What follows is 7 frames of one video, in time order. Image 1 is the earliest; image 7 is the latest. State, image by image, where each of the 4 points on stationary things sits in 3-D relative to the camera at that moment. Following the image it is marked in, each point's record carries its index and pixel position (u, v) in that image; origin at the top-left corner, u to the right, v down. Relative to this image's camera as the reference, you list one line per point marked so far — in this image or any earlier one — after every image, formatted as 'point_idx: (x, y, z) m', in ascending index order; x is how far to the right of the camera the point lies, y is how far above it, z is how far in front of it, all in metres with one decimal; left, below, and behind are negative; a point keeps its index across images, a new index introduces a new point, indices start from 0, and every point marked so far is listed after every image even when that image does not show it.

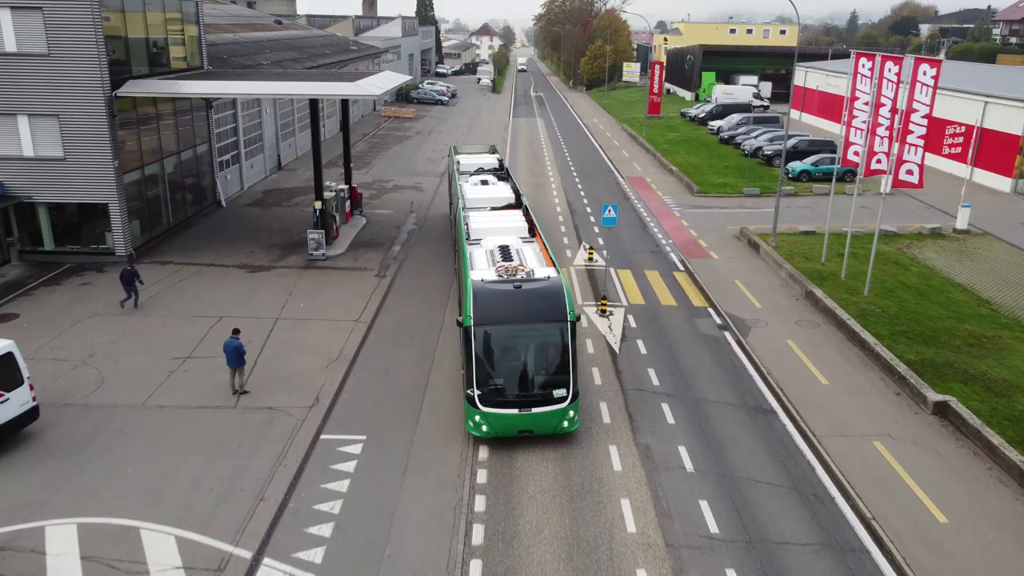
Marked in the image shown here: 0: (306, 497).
0: (-3.3, -3.3, +12.9) m
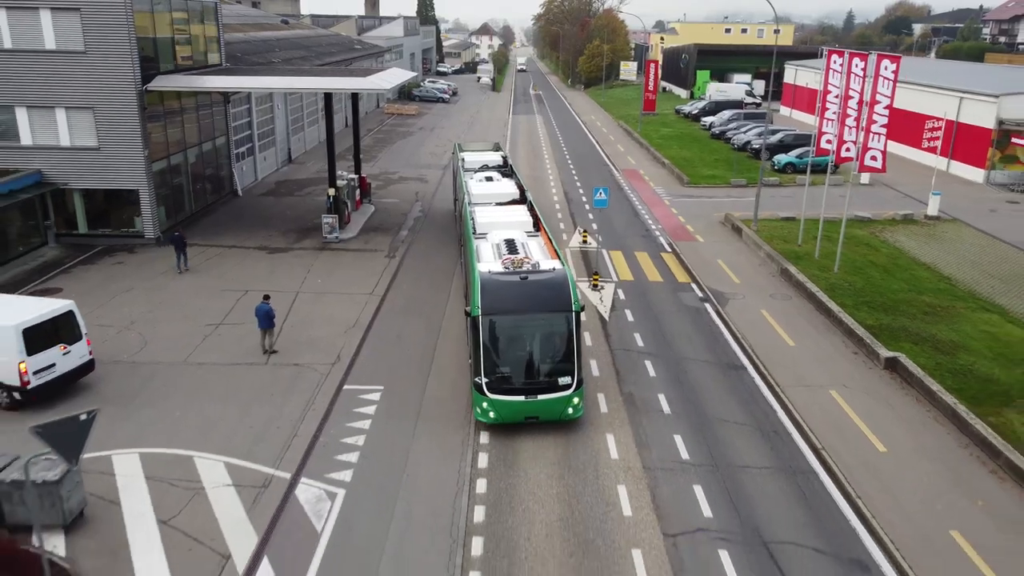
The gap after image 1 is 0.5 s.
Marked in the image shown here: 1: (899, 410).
0: (-3.3, -2.6, +14.8) m
1: (+7.6, -2.3, +15.5) m
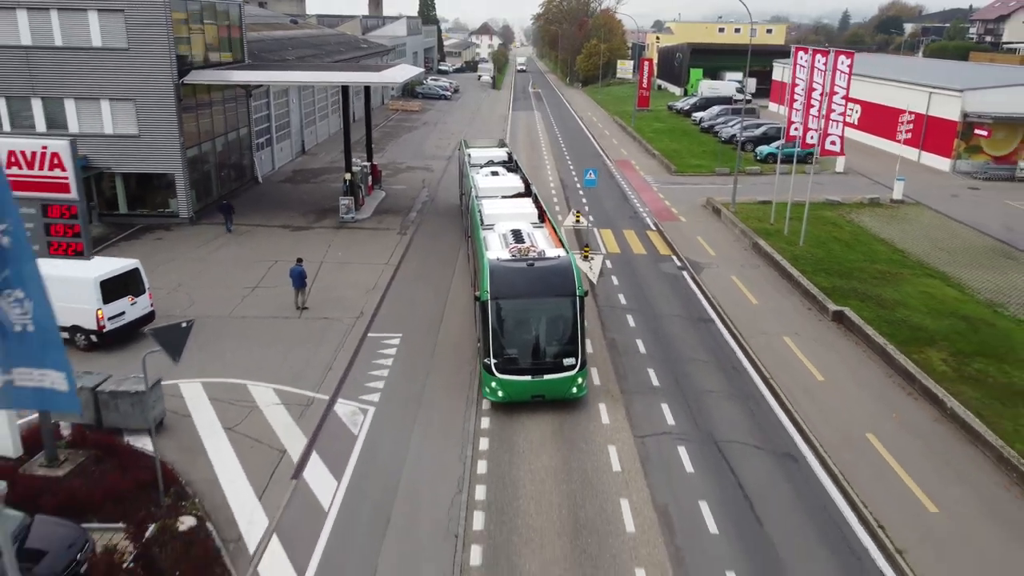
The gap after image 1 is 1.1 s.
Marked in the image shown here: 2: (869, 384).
0: (-3.3, -1.7, +17.5) m
1: (+7.6, -1.4, +18.3) m
2: (+7.4, -2.0, +16.6) m
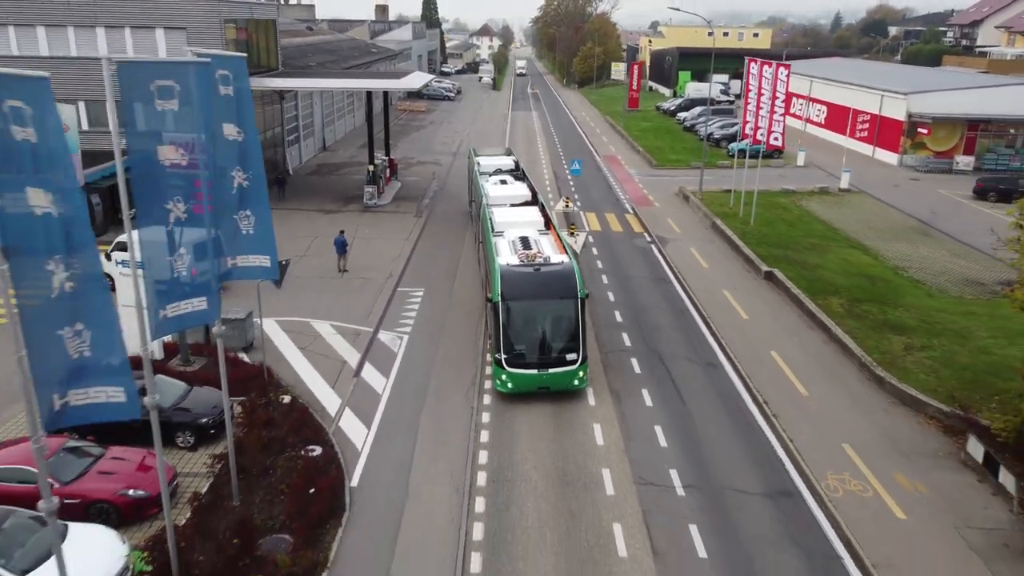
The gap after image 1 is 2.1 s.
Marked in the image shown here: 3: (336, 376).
0: (-3.3, -0.6, +22.7) m
1: (+7.5, -0.3, +23.5) m
2: (+7.4, -0.9, +21.8) m
3: (-4.1, -2.0, +18.4) m
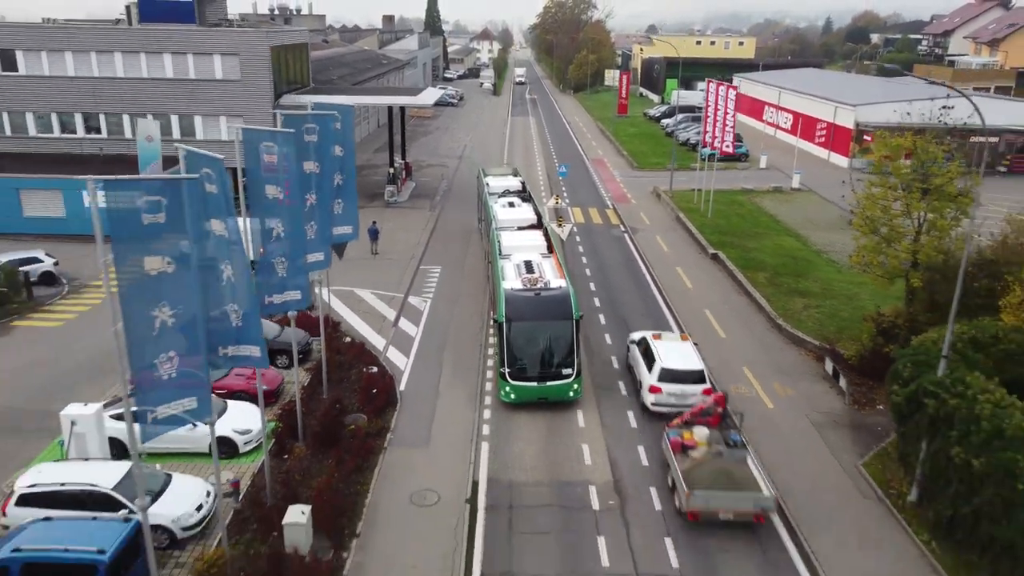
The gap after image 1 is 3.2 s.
0: (-3.4, +0.2, +29.2) m
1: (+7.5, +0.5, +29.9) m
2: (+7.3, 0.0, +28.2) m
3: (-4.1, -1.2, +24.8) m
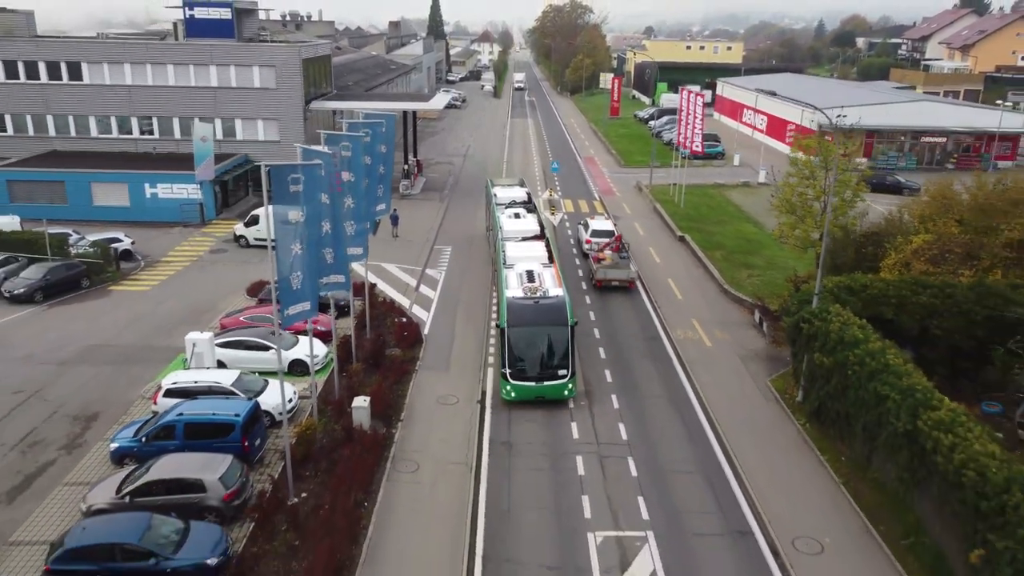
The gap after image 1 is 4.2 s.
0: (-3.4, +1.3, +35.1) m
1: (+7.4, +1.6, +35.8) m
2: (+7.3, +1.0, +34.1) m
3: (-4.2, -0.1, +30.7) m
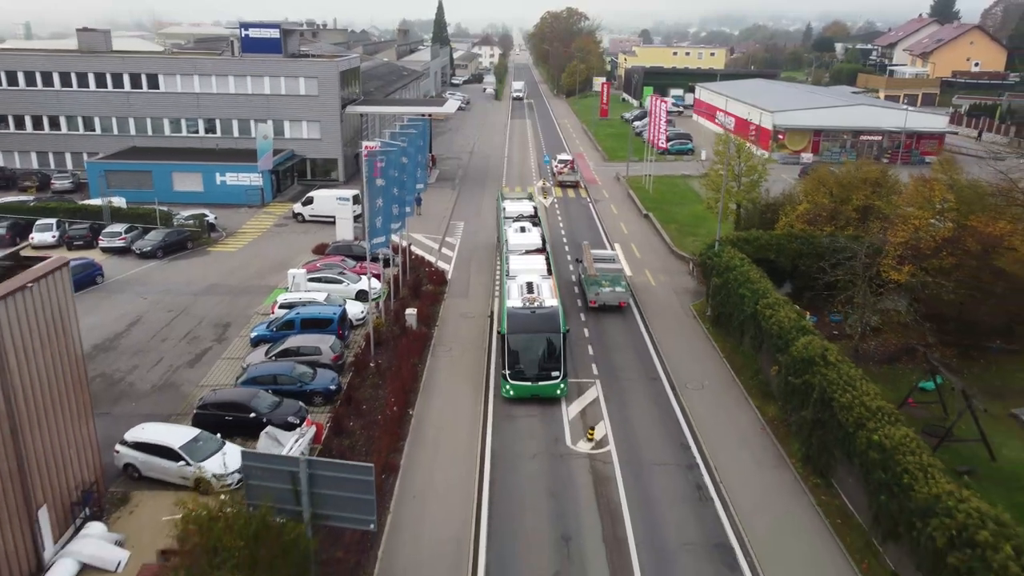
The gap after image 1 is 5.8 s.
0: (-3.4, +3.3, +44.9) m
1: (+7.4, +3.5, +45.6) m
2: (+7.3, +3.0, +43.9) m
3: (-4.2, +1.8, +40.5) m
